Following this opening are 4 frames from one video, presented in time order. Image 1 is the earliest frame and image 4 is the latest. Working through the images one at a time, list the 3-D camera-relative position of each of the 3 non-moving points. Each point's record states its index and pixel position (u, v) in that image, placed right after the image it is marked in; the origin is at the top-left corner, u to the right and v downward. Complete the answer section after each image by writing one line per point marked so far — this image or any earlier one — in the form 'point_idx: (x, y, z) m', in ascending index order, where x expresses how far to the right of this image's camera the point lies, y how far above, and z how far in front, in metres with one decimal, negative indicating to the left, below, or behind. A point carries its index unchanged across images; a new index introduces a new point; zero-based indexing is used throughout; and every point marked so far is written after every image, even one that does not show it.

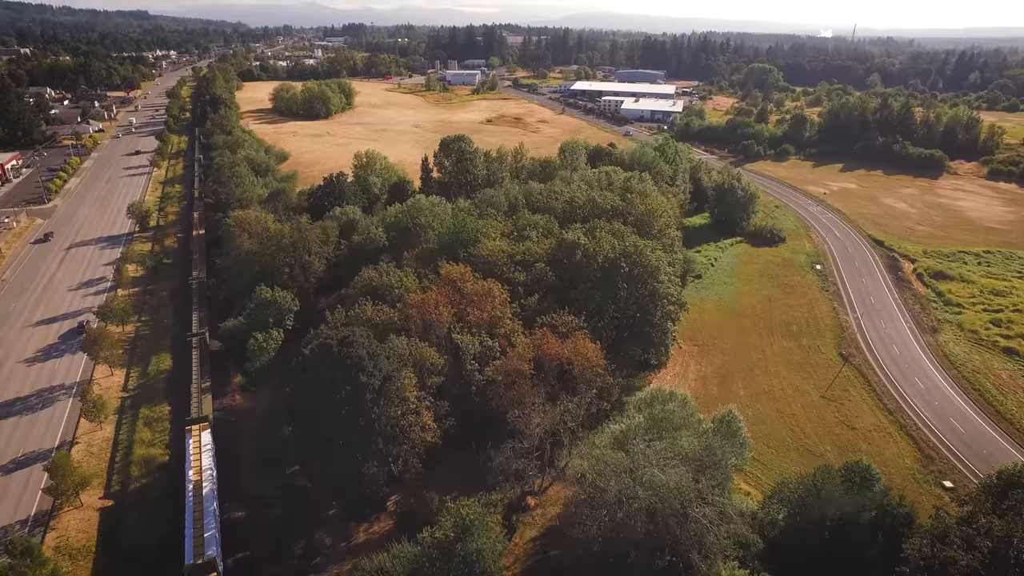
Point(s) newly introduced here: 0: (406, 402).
0: (-3.3, -3.5, +20.0) m
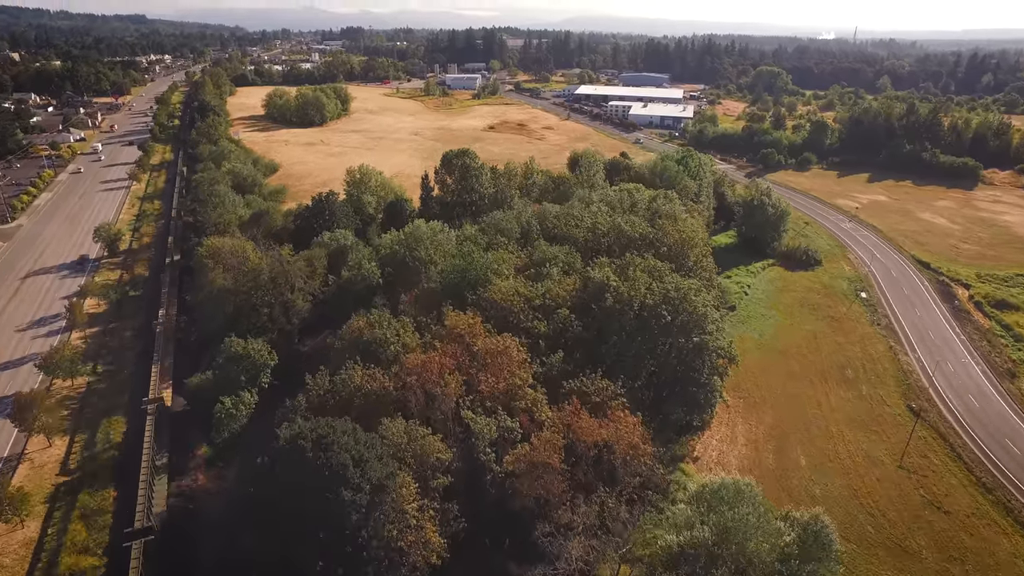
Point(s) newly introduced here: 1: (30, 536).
0: (-2.6, -5.4, +15.3) m
1: (-14.4, -7.4, +19.4) m
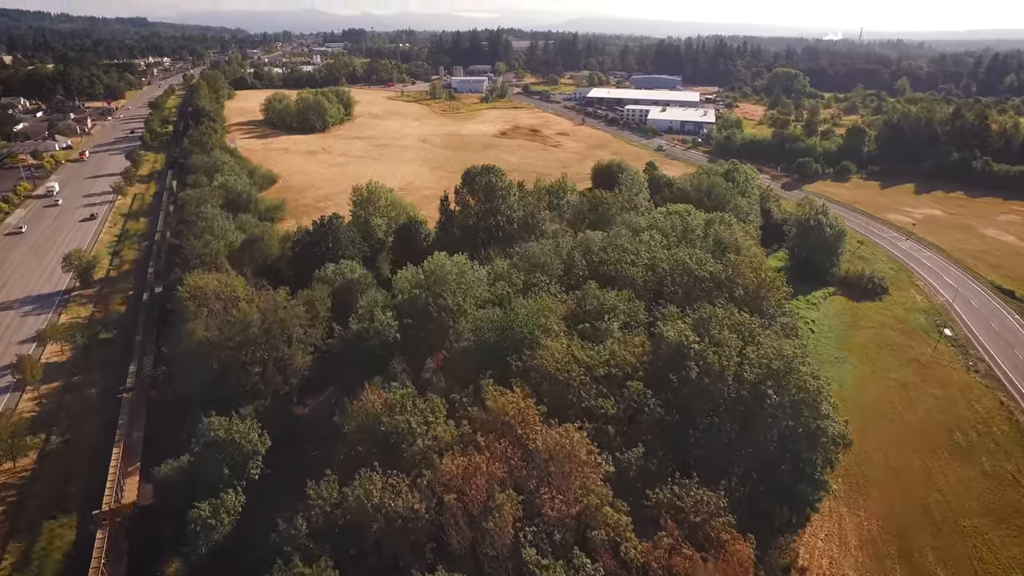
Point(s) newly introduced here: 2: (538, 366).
0: (-0.9, -7.3, +10.0) m
1: (-12.7, -9.4, +14.1) m
2: (+0.8, -2.3, +19.3) m
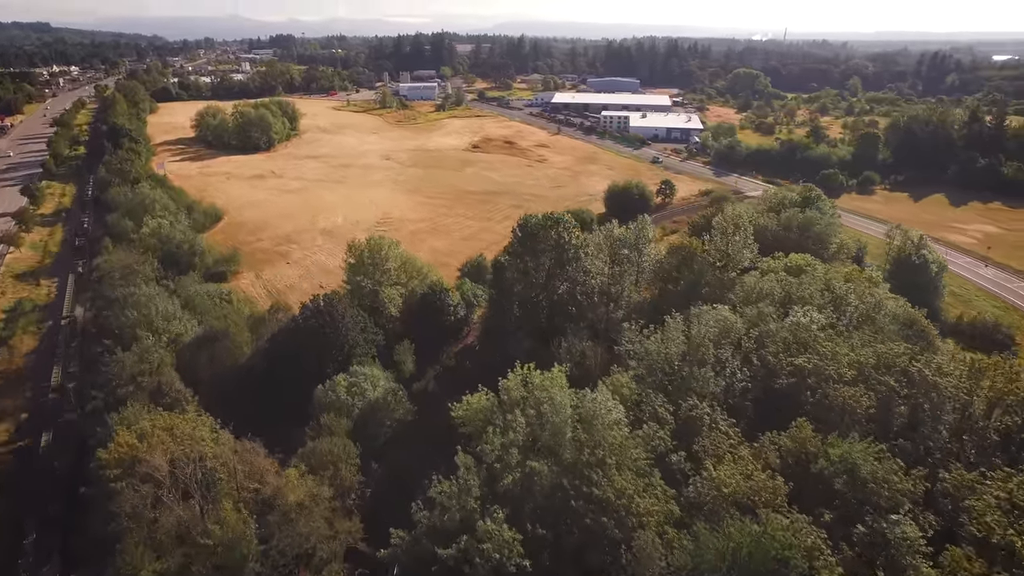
0: (+4.6, -10.7, +0.3) m
1: (-7.4, -13.4, +3.4) m
2: (+5.2, -5.7, +9.8) m
